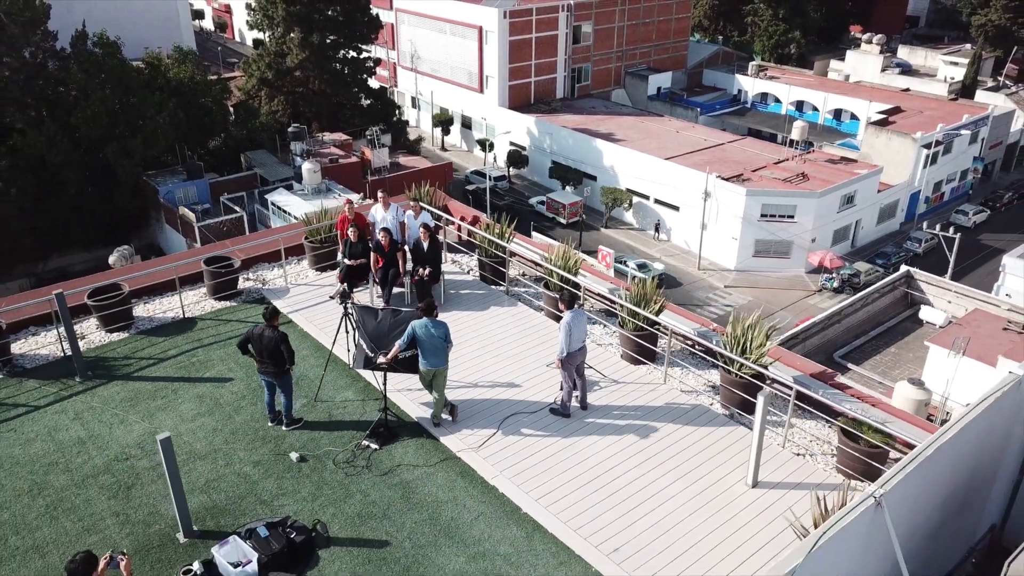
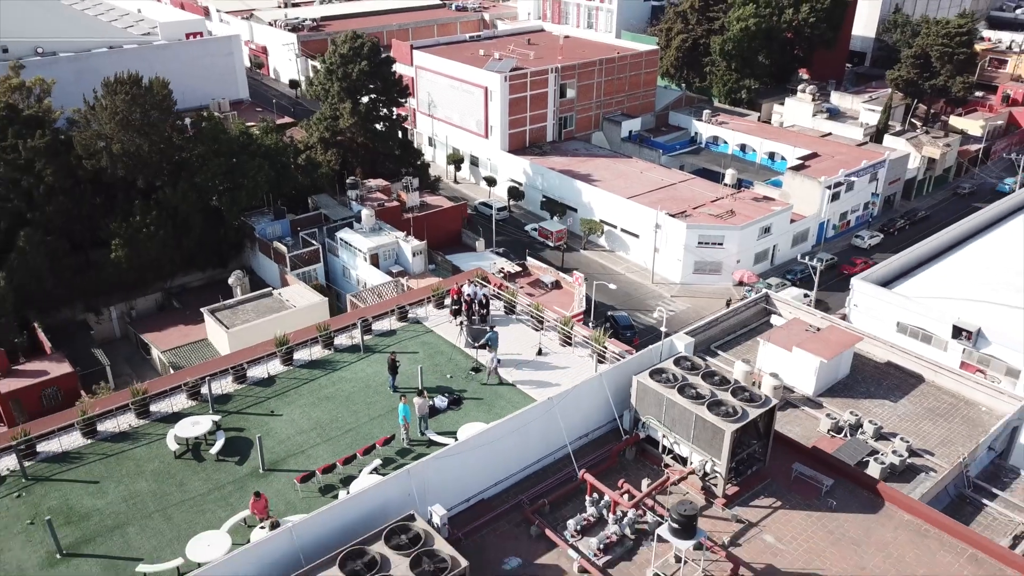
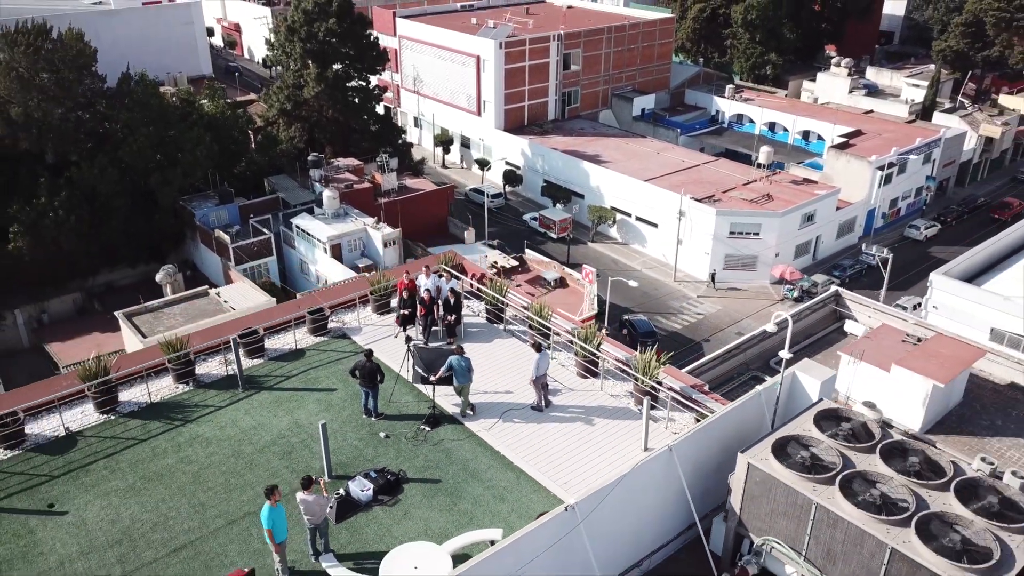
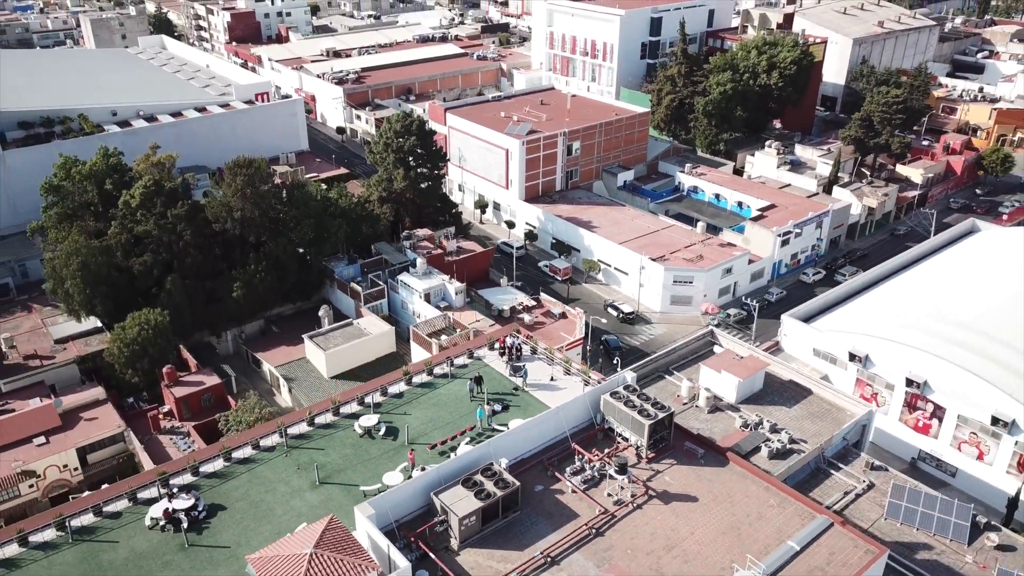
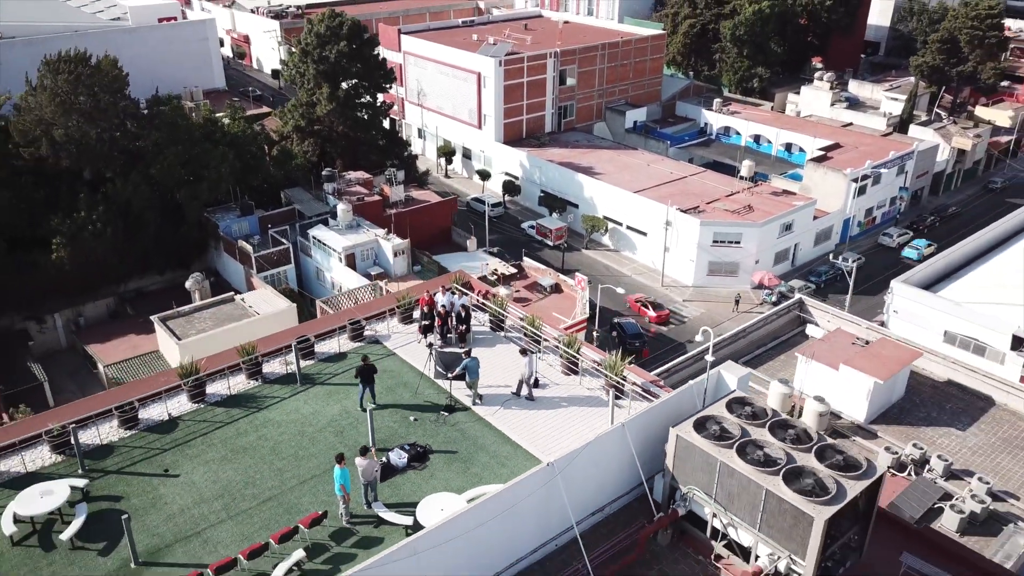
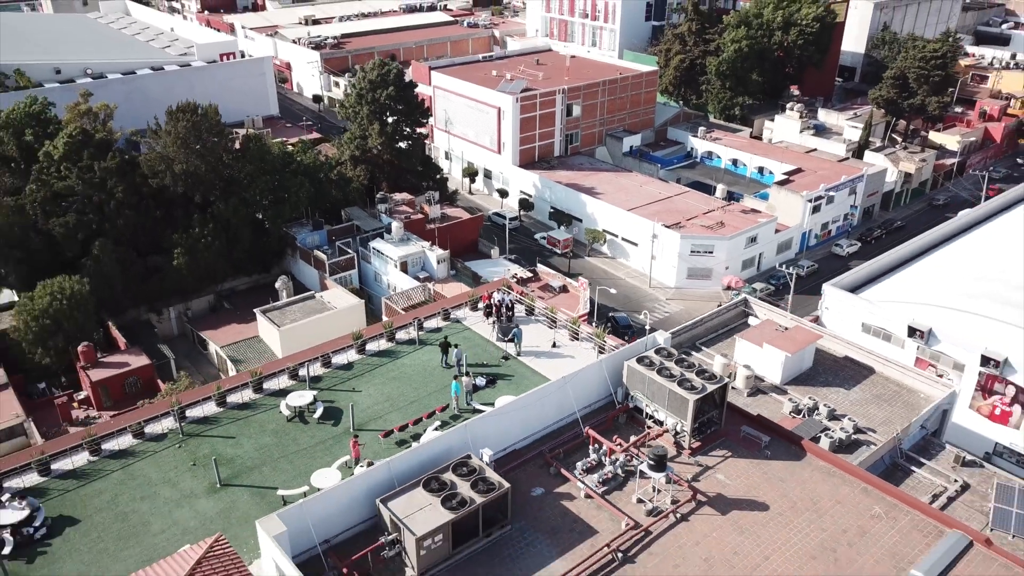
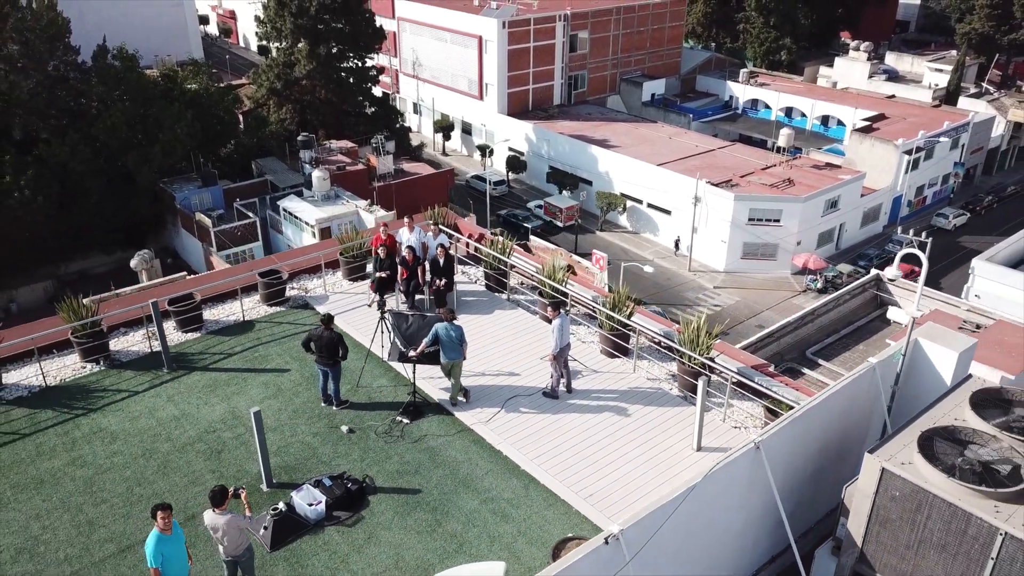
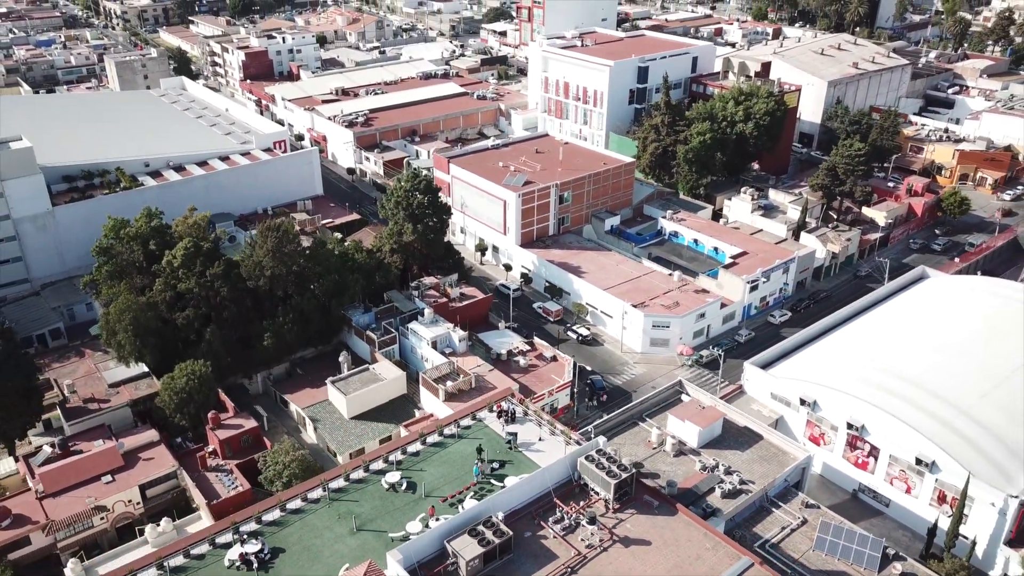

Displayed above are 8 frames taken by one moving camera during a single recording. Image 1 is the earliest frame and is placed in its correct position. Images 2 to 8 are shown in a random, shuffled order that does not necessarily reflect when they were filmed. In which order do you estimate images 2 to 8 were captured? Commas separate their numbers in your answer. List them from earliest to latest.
7, 3, 5, 2, 6, 4, 8
